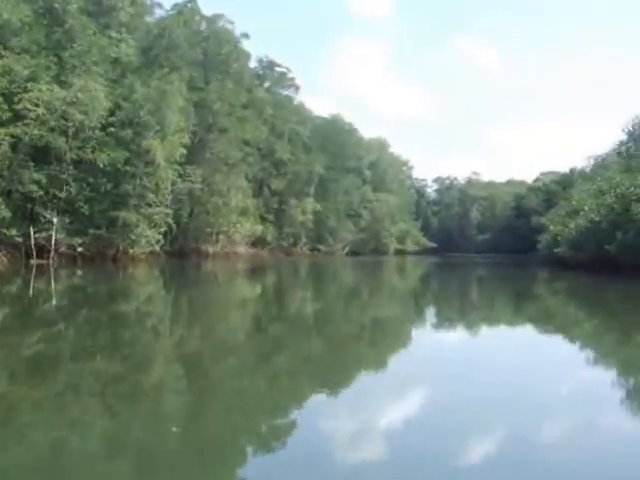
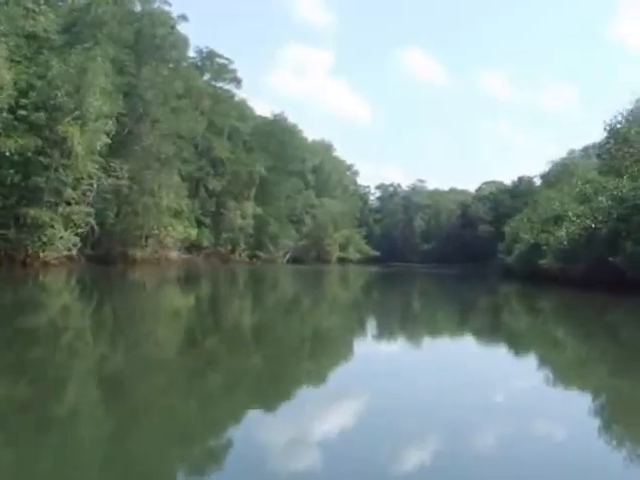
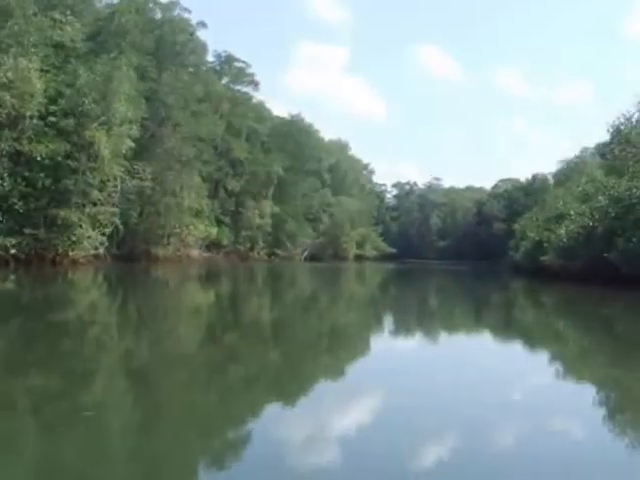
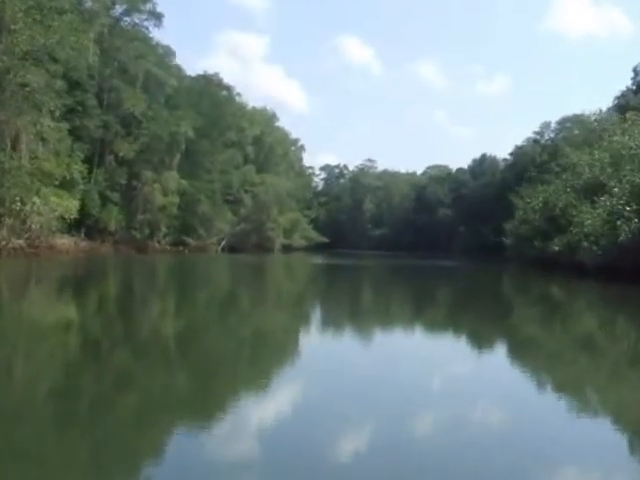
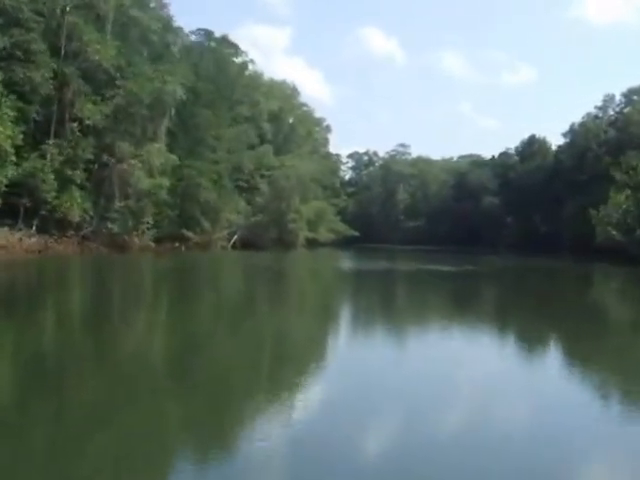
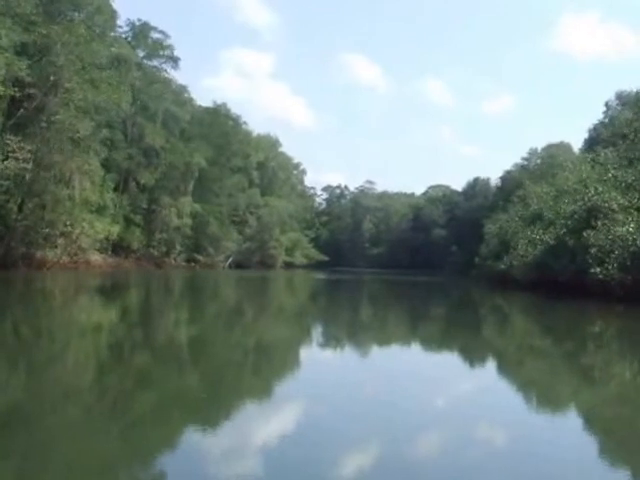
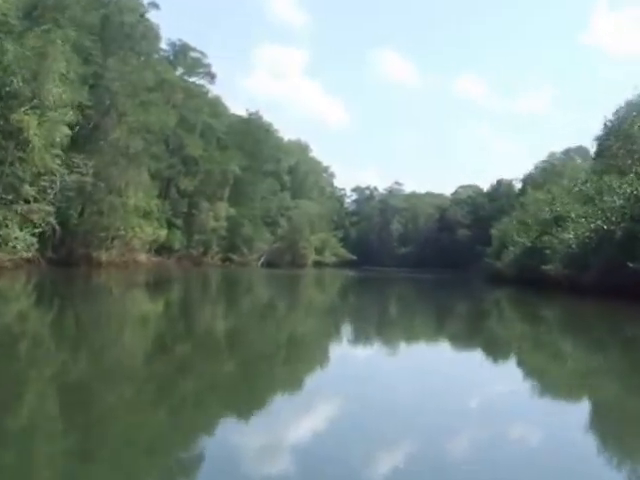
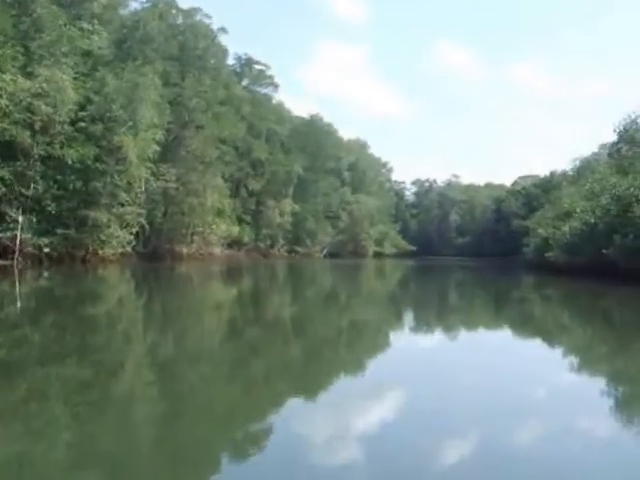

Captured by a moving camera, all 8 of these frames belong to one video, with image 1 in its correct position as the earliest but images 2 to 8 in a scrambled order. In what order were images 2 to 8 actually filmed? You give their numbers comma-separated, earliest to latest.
8, 3, 2, 7, 6, 4, 5
